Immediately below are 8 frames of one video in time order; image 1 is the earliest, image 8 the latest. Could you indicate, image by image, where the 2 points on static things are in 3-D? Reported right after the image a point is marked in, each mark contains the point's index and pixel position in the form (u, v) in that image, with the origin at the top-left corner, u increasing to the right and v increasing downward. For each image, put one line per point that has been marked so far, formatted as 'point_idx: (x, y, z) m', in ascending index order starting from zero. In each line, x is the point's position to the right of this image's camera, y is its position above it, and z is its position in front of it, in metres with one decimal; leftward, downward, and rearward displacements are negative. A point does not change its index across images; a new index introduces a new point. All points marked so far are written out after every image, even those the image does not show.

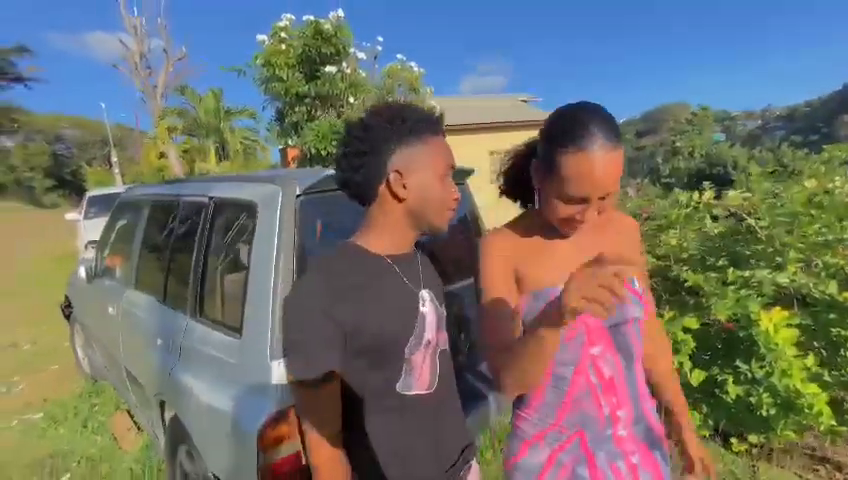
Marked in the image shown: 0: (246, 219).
0: (-0.9, +0.1, +3.2) m
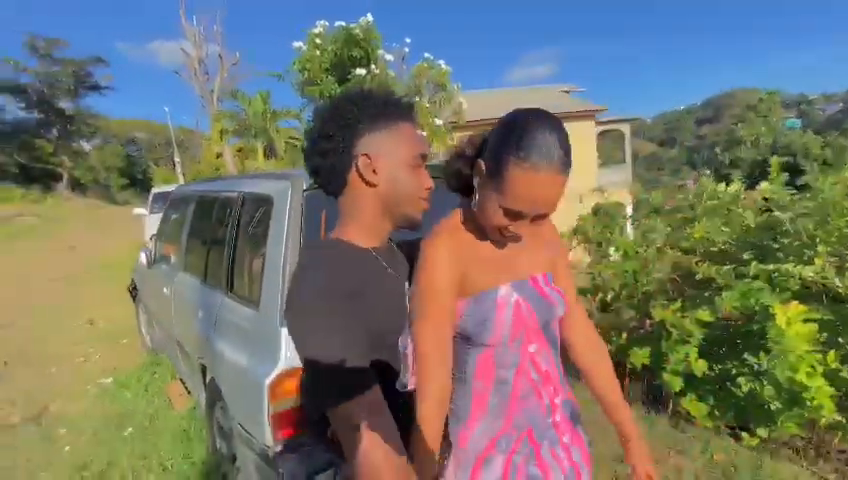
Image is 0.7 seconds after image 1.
0: (-0.9, +0.1, +3.6) m
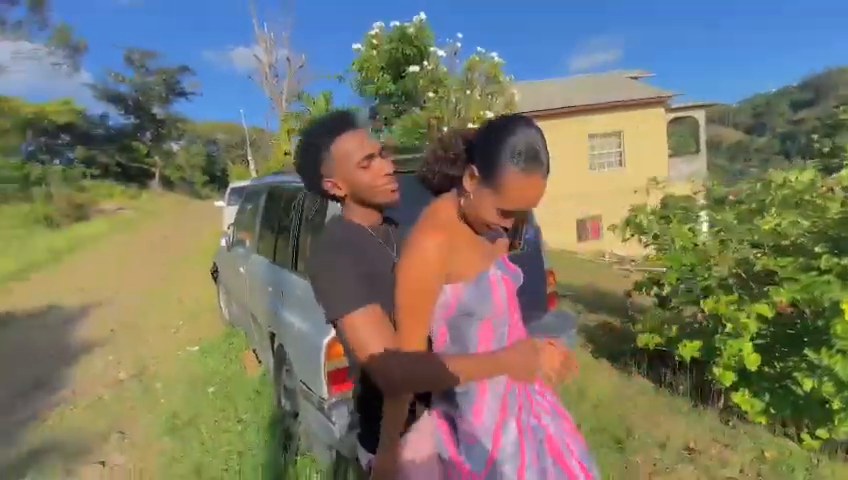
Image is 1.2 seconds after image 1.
0: (-0.7, +0.2, +3.9) m
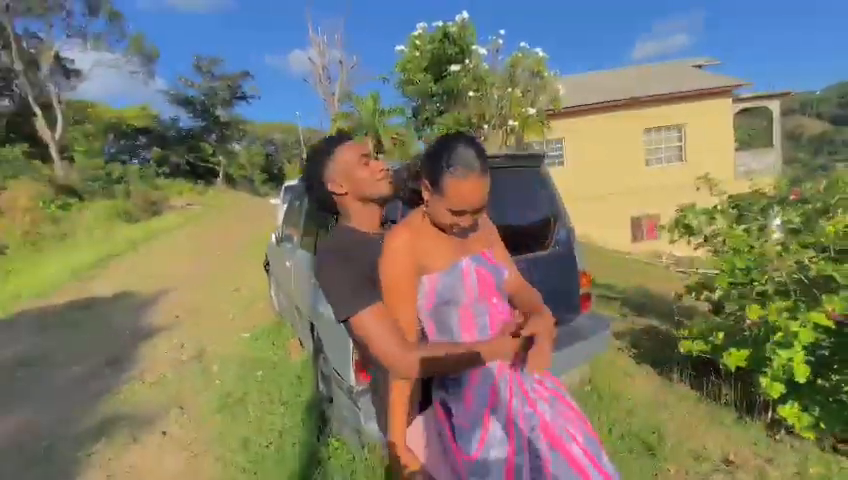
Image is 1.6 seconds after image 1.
0: (-0.5, +0.2, +4.1) m
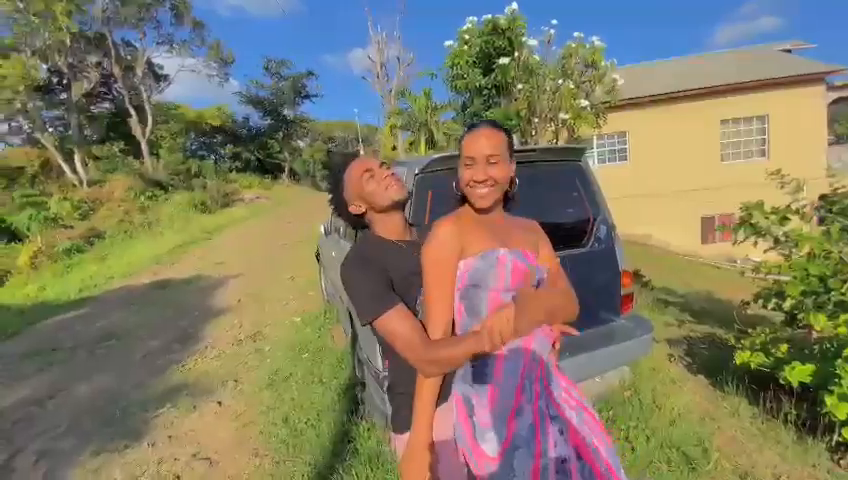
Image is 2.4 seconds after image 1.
0: (-0.3, +0.2, +4.2) m
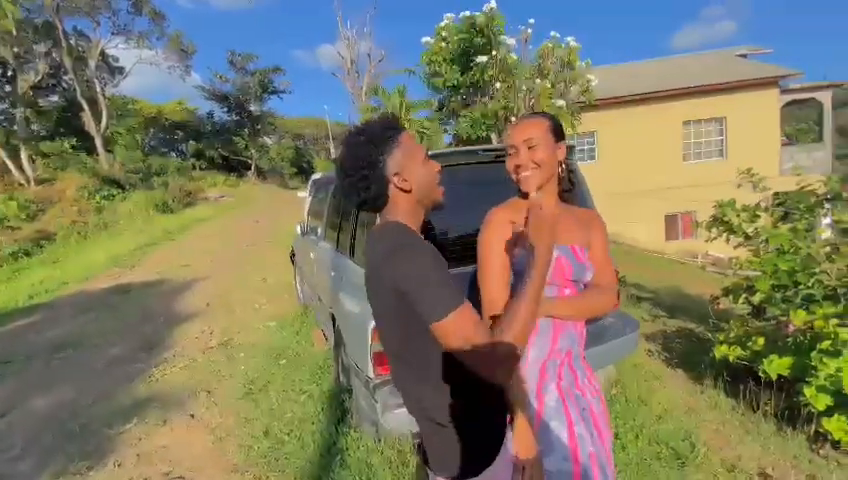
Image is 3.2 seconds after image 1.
0: (-0.4, +0.2, +4.1) m
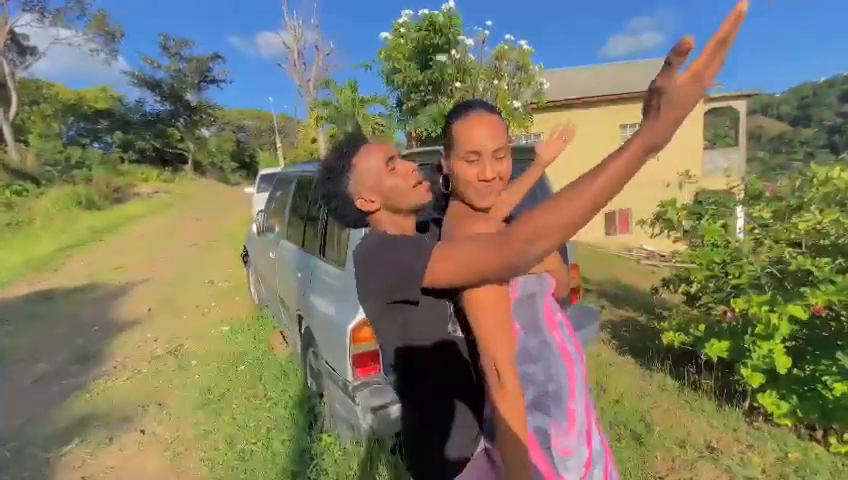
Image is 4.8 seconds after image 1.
0: (-0.6, +0.2, +4.0) m
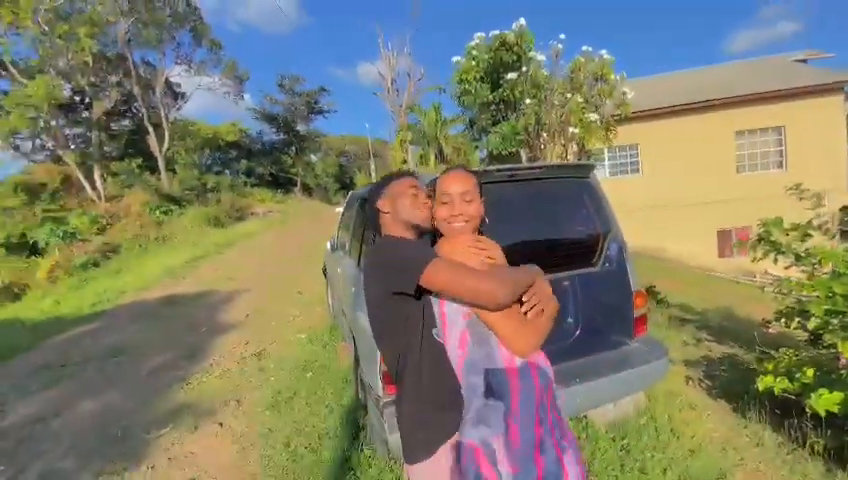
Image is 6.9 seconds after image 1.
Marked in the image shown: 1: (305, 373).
0: (-0.3, +0.1, +4.1) m
1: (-0.9, -1.1, +5.1) m
